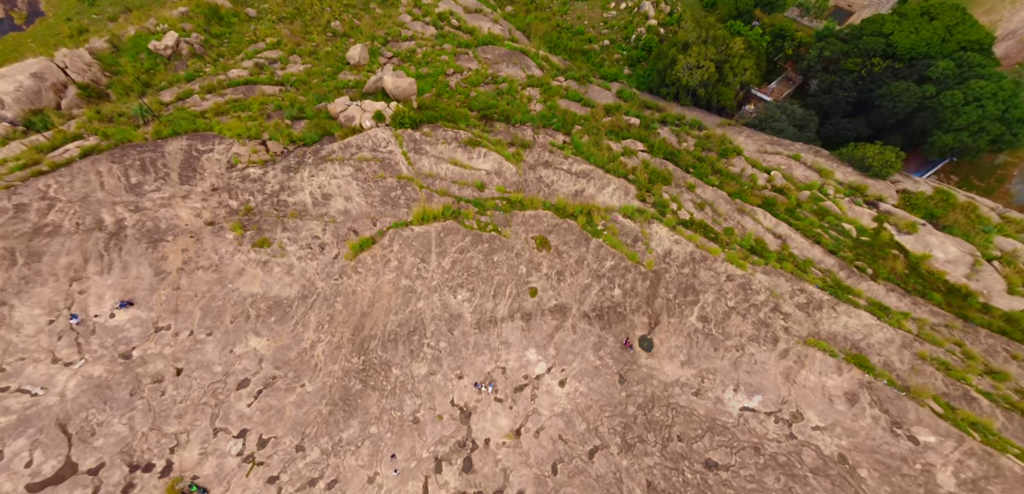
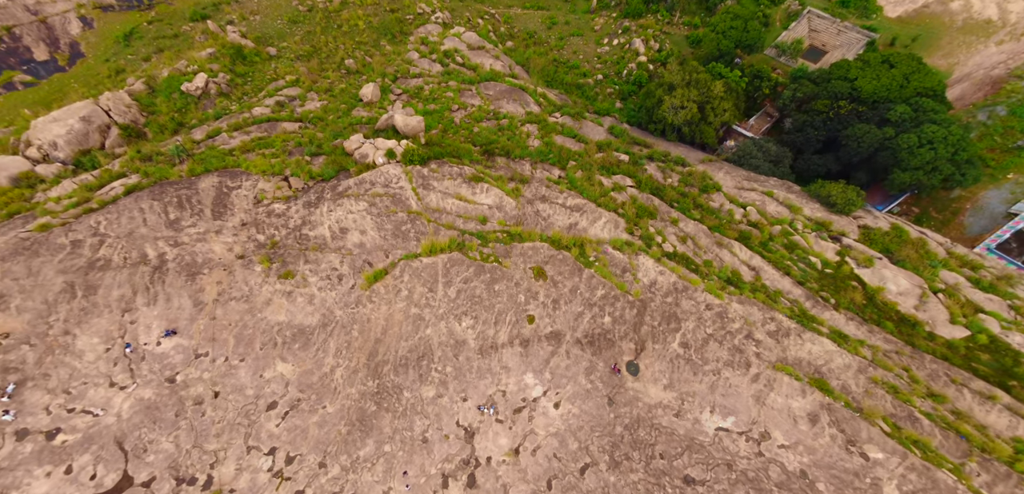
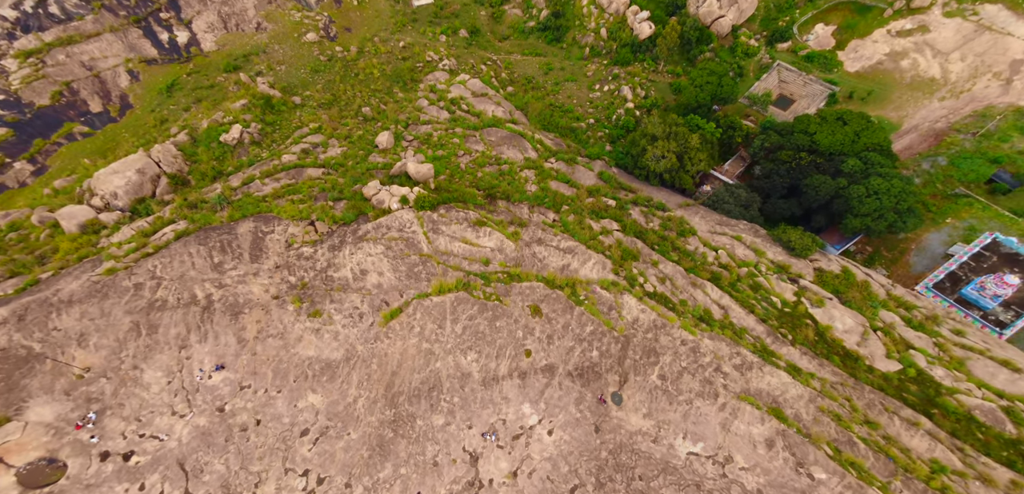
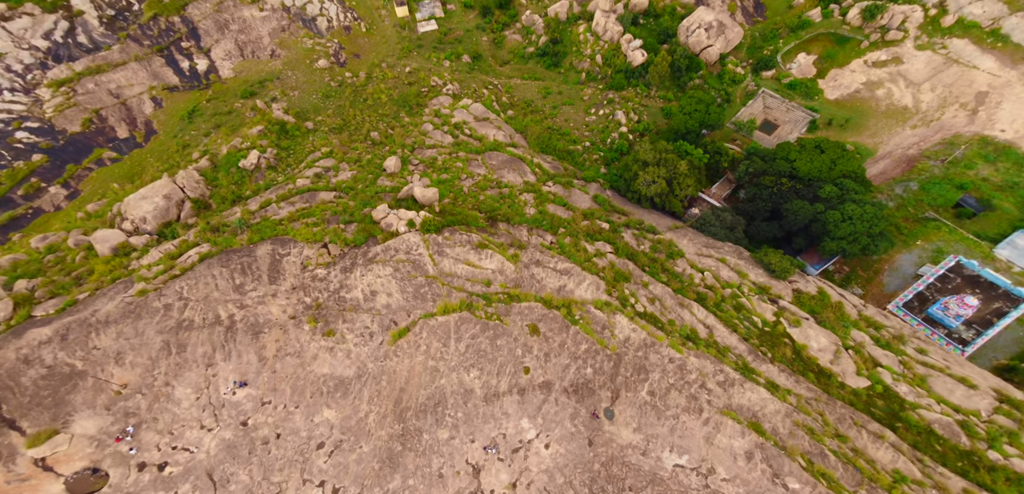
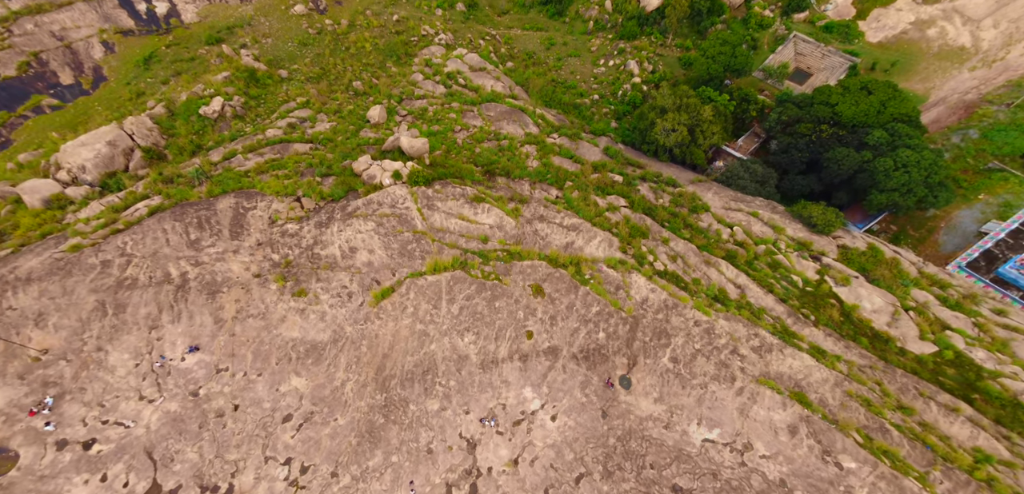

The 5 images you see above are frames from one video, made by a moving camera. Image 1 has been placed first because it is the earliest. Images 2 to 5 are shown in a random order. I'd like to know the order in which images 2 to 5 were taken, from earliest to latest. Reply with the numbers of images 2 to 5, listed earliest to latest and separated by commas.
2, 5, 3, 4
